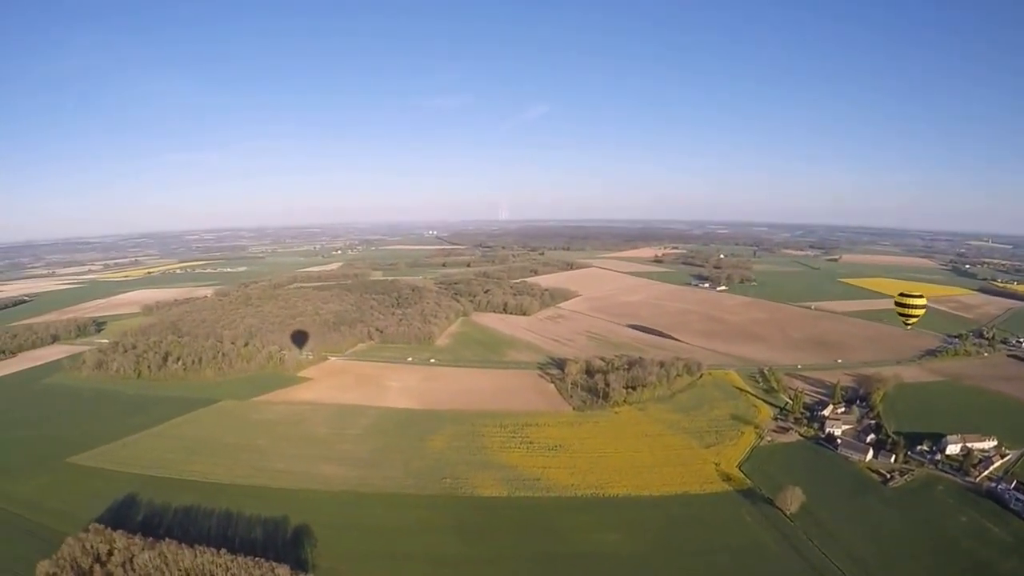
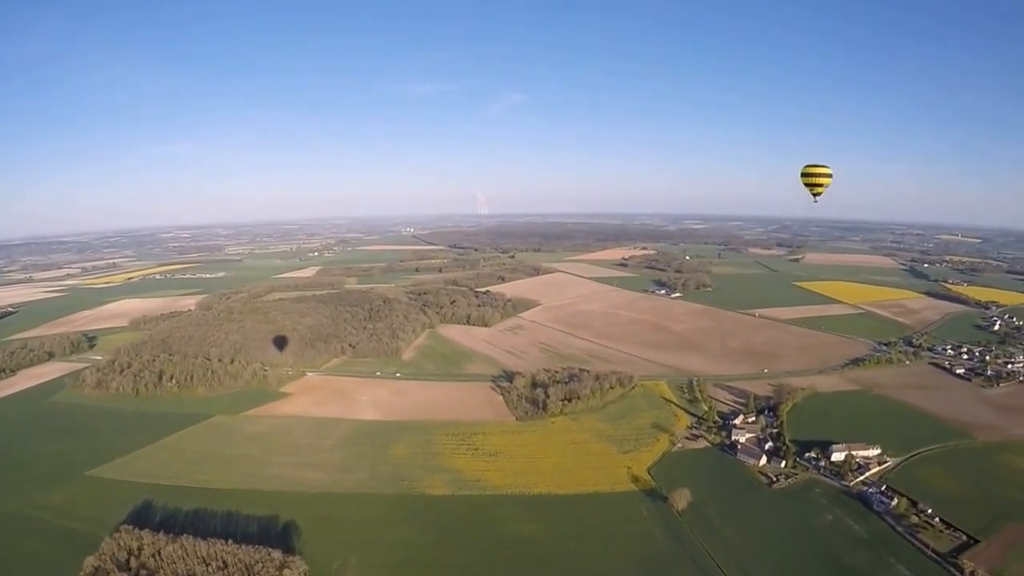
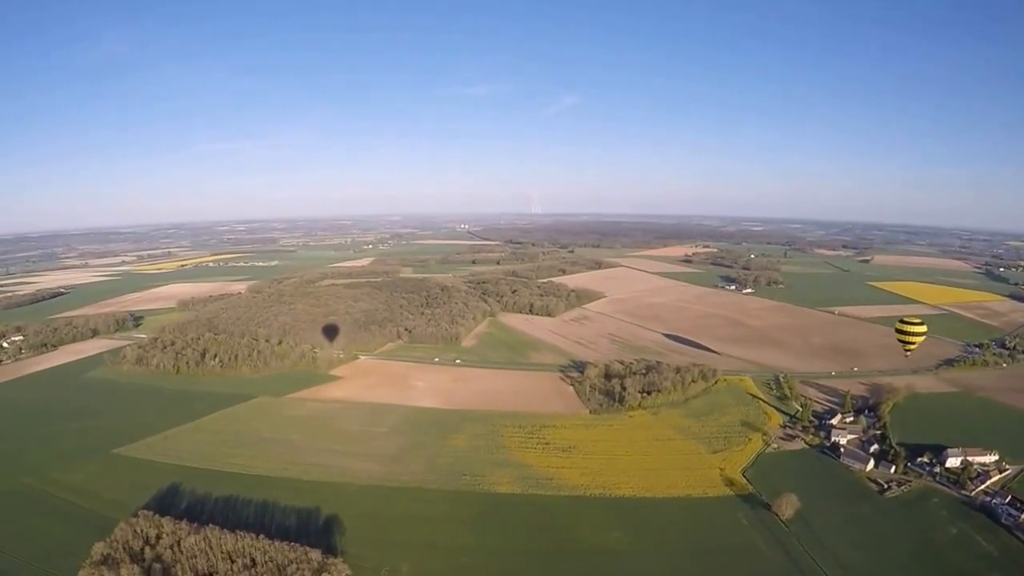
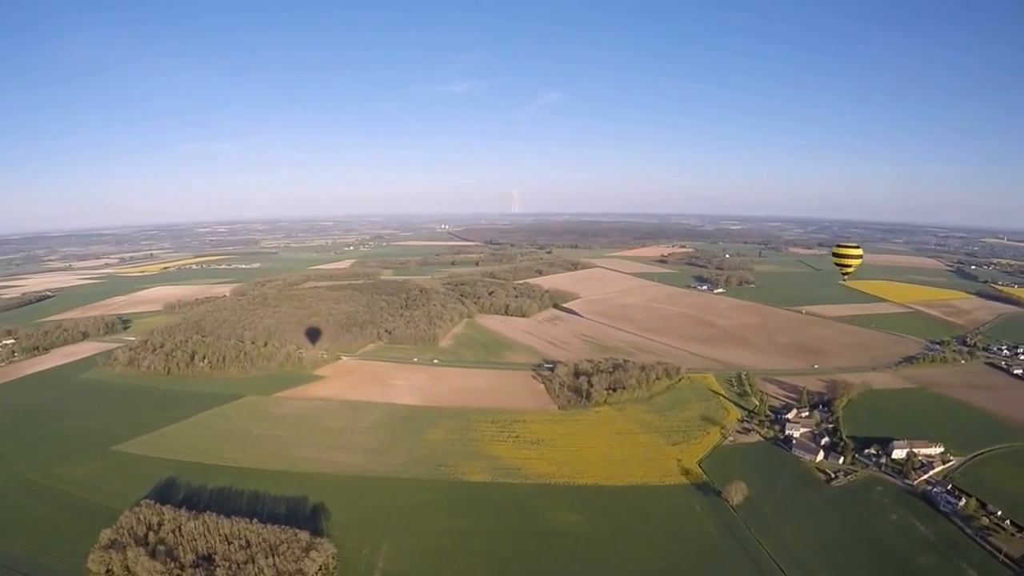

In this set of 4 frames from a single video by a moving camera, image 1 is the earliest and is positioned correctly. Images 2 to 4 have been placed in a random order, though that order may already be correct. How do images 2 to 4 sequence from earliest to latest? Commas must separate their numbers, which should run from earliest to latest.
3, 4, 2
